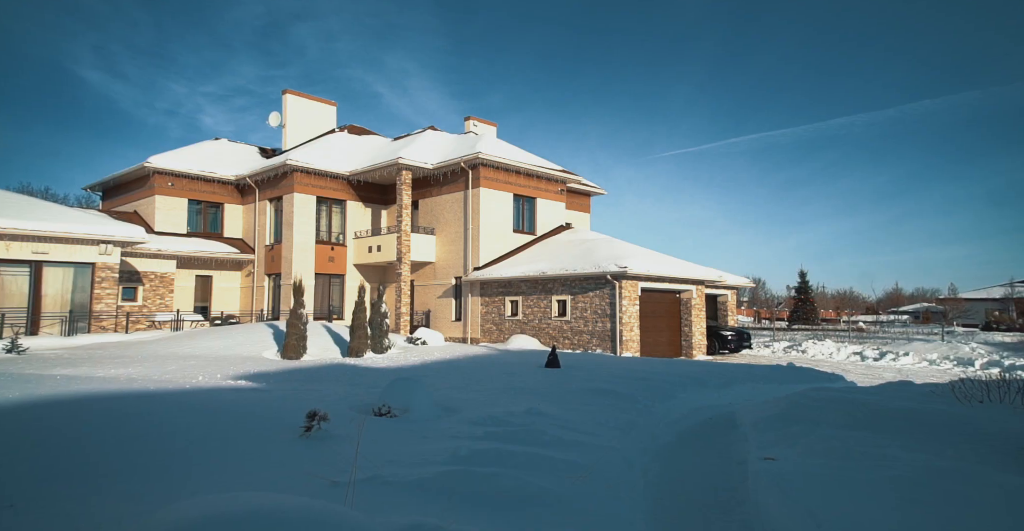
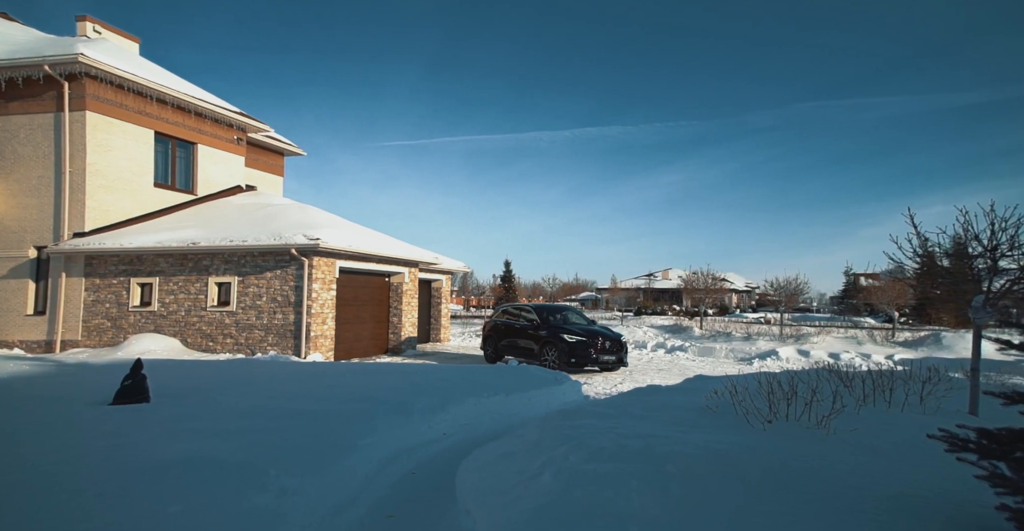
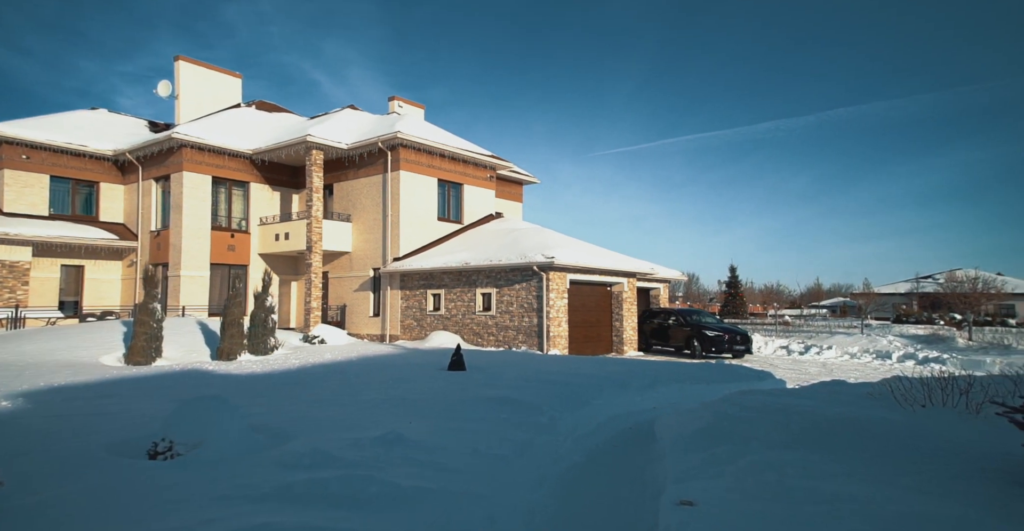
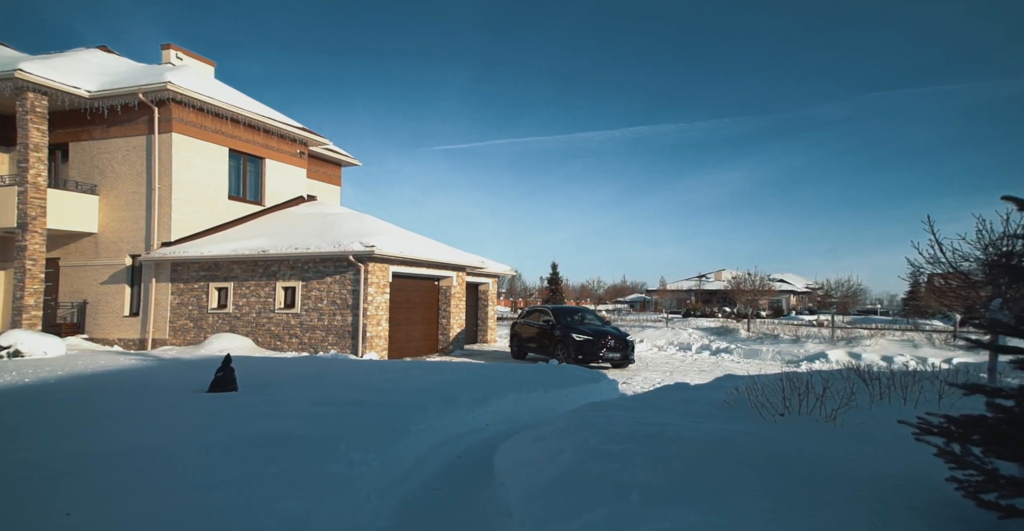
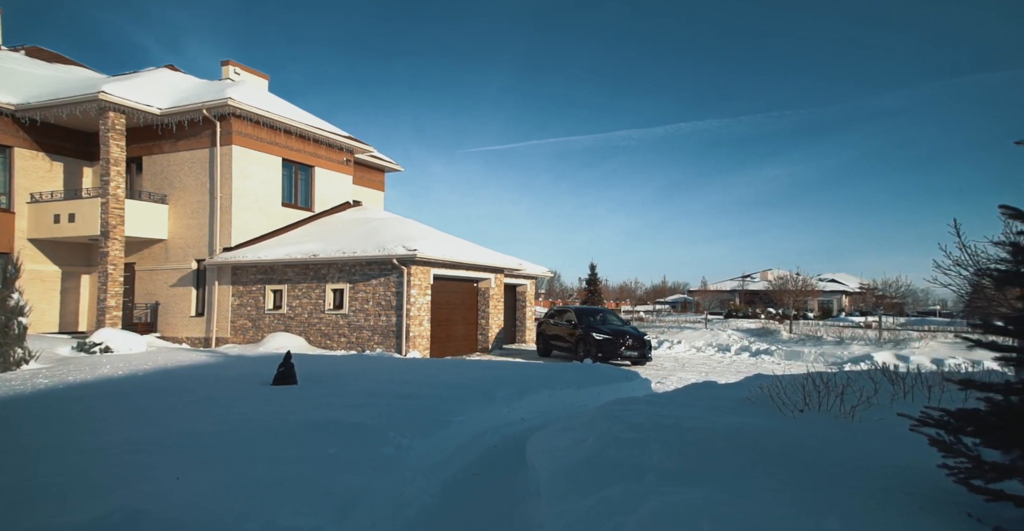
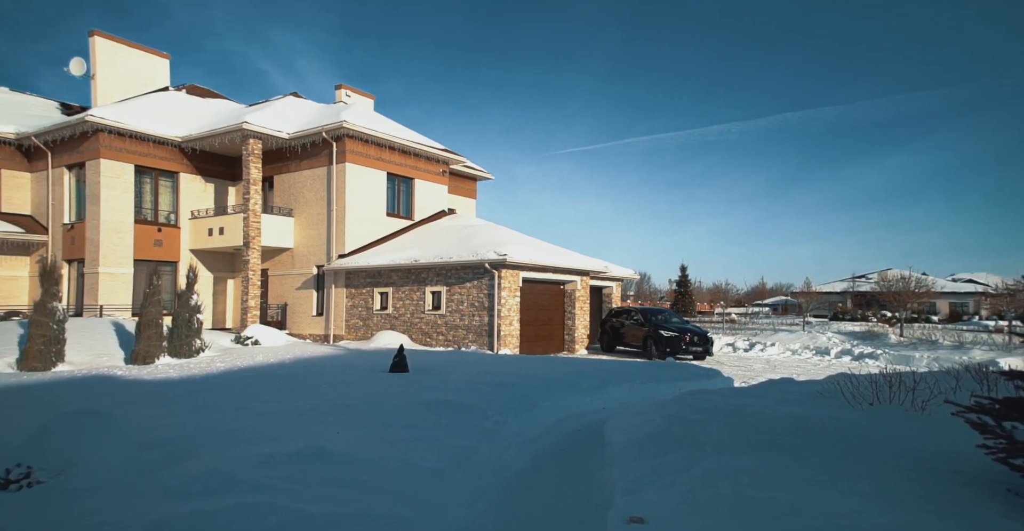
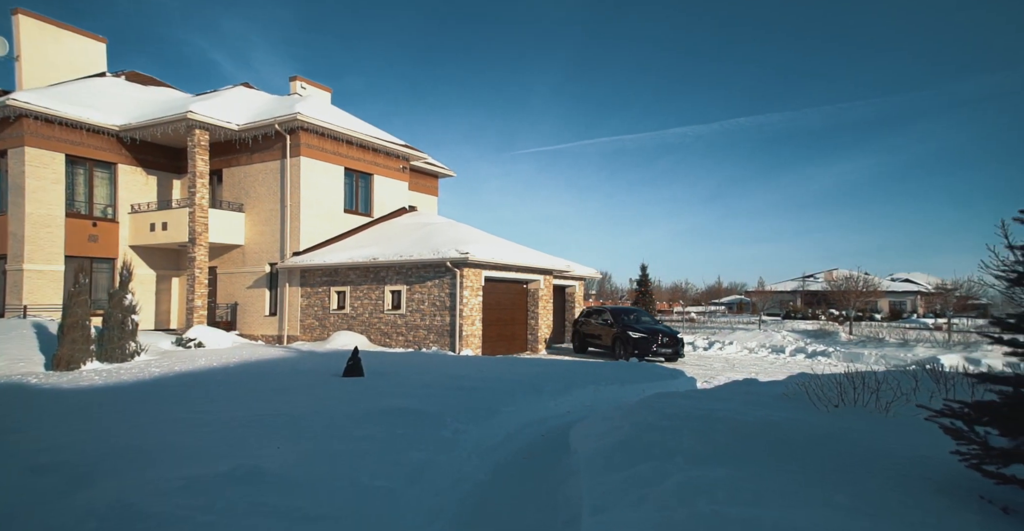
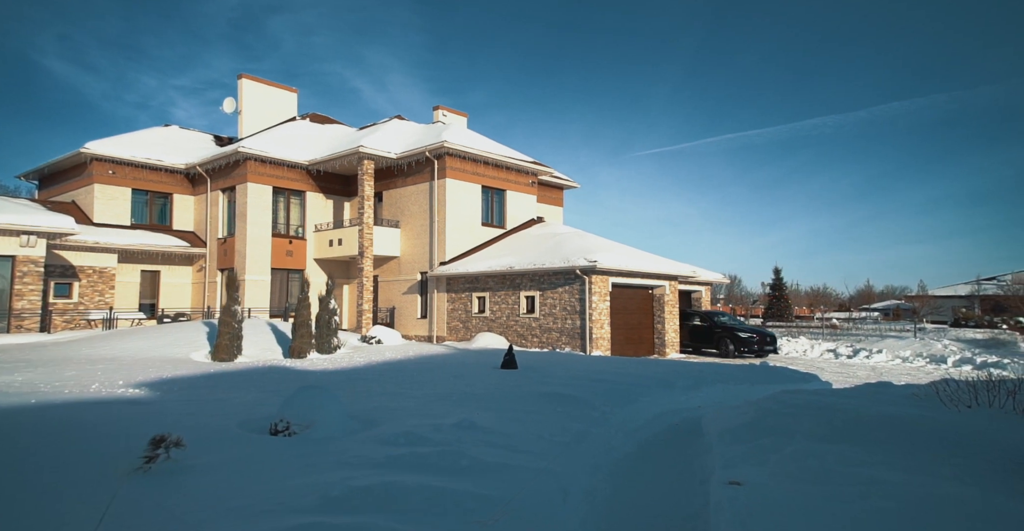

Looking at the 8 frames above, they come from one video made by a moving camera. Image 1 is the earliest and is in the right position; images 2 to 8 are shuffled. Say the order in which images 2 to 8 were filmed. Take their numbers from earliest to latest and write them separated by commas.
8, 3, 6, 7, 5, 4, 2
